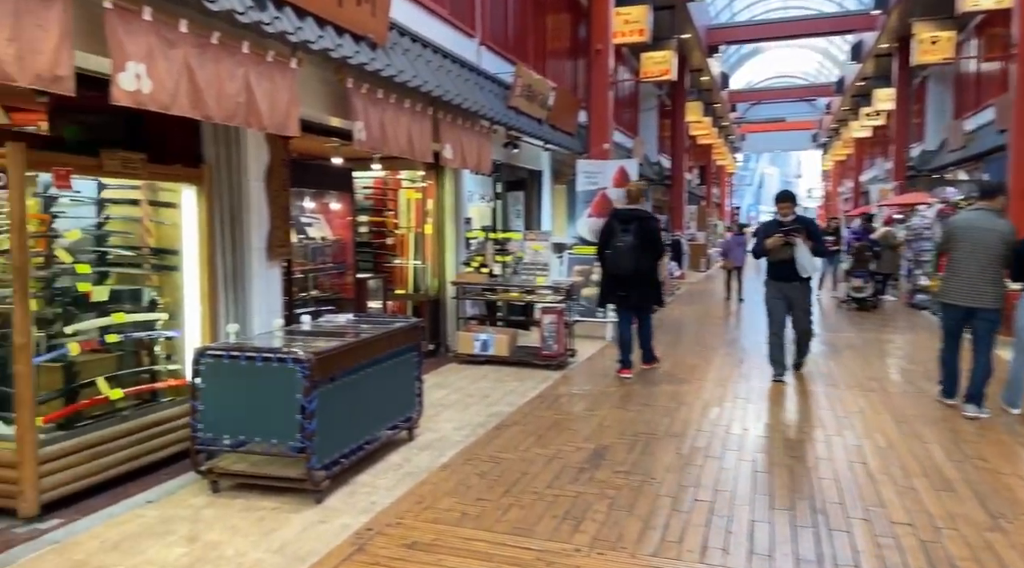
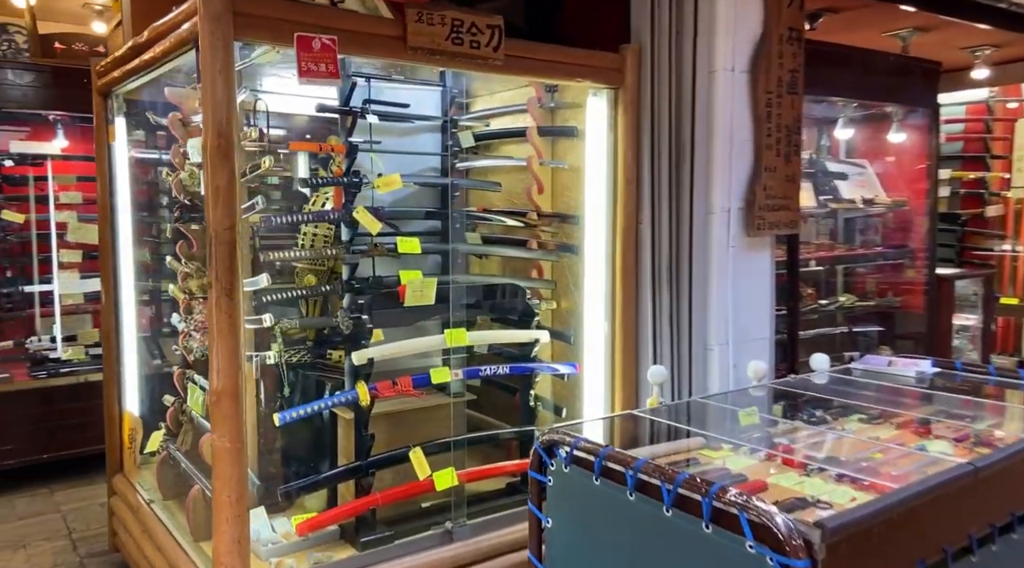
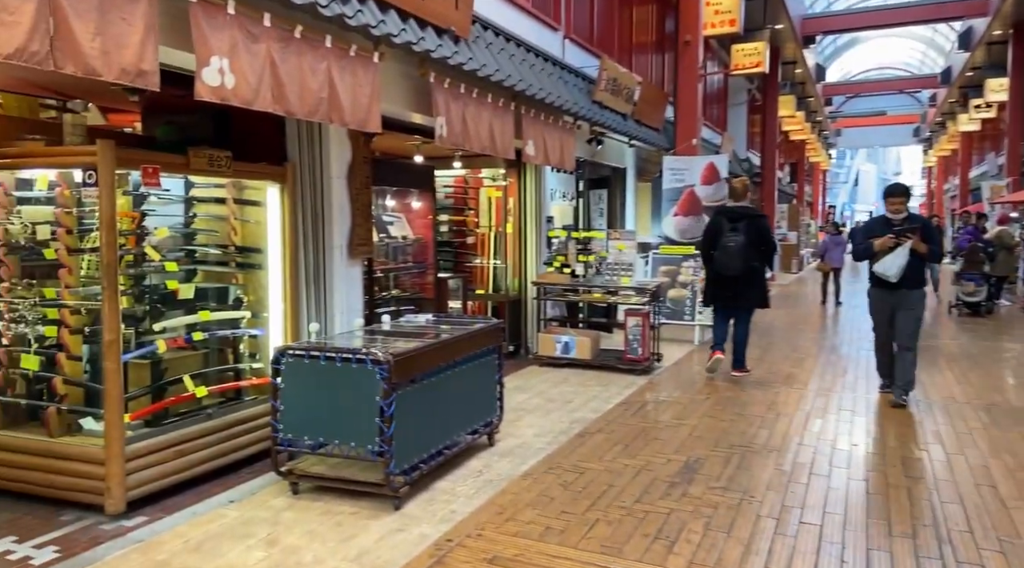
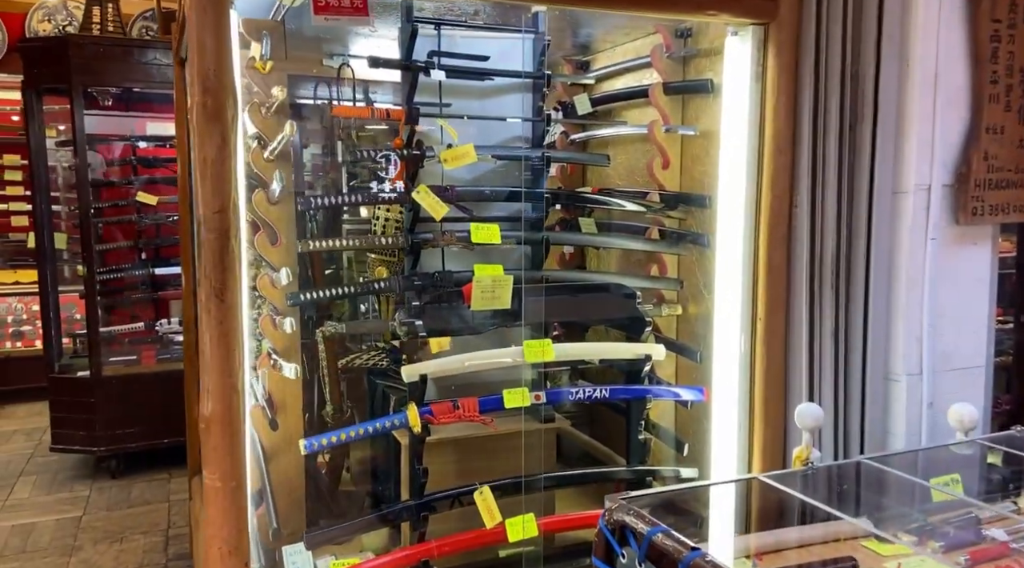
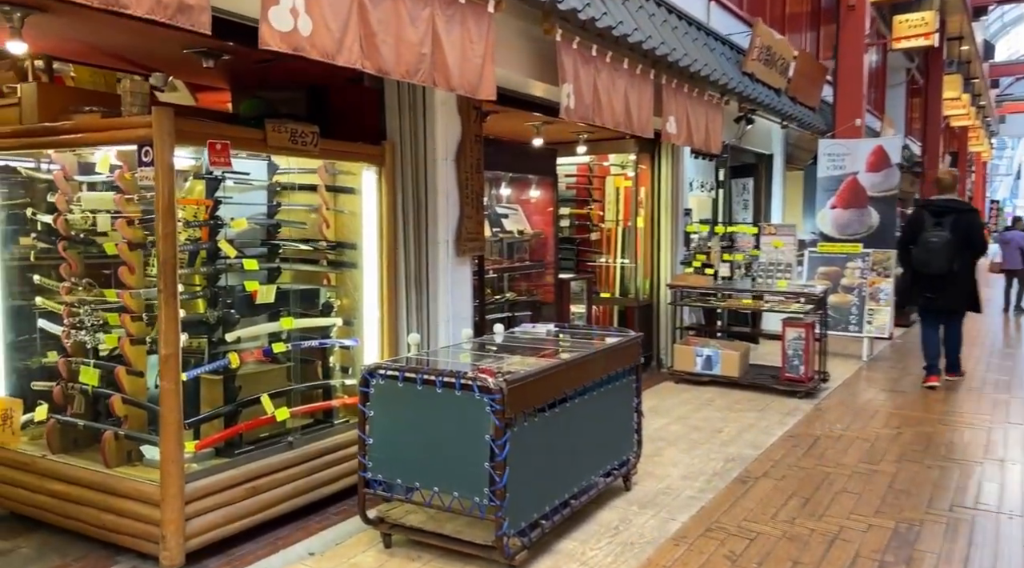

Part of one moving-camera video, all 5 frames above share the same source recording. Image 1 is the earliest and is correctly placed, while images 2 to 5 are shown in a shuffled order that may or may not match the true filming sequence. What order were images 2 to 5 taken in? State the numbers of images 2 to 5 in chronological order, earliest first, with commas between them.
3, 5, 2, 4
